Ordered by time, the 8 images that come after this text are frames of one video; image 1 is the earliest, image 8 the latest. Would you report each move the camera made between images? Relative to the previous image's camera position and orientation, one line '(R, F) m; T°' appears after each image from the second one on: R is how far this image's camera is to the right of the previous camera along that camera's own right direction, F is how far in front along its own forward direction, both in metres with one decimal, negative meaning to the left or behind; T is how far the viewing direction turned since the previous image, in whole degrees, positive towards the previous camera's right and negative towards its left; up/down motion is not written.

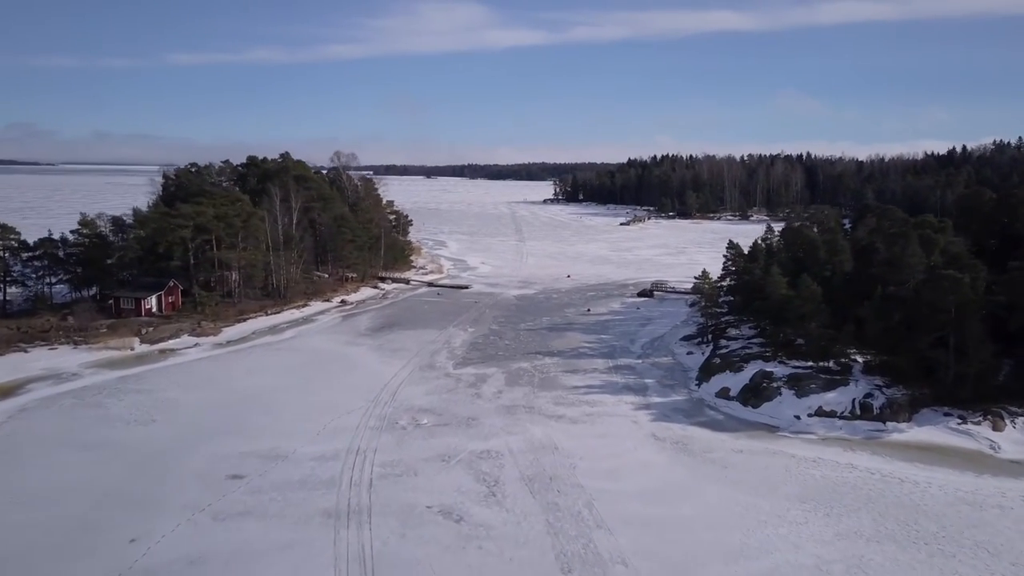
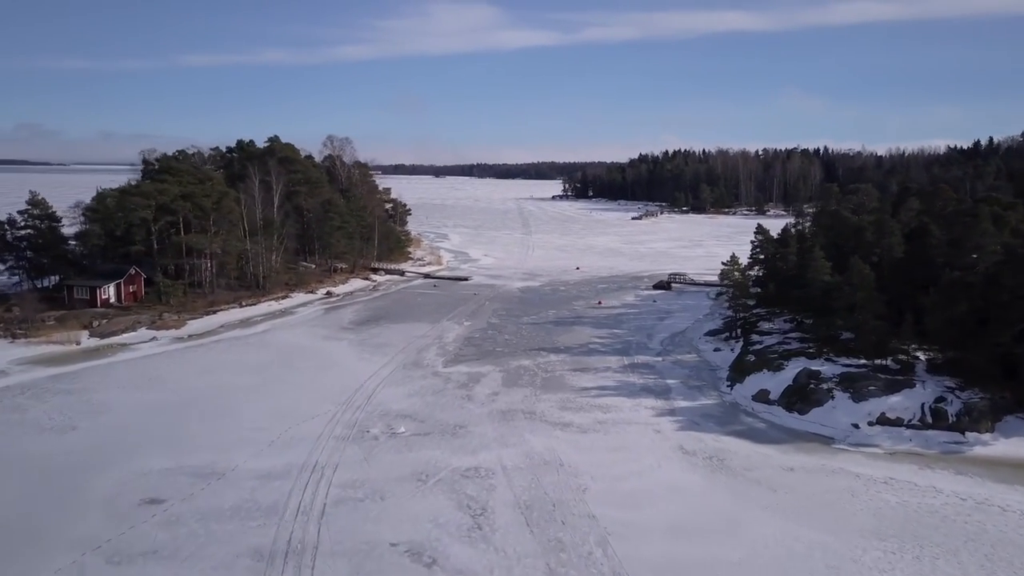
(+0.3, +4.1) m; -1°
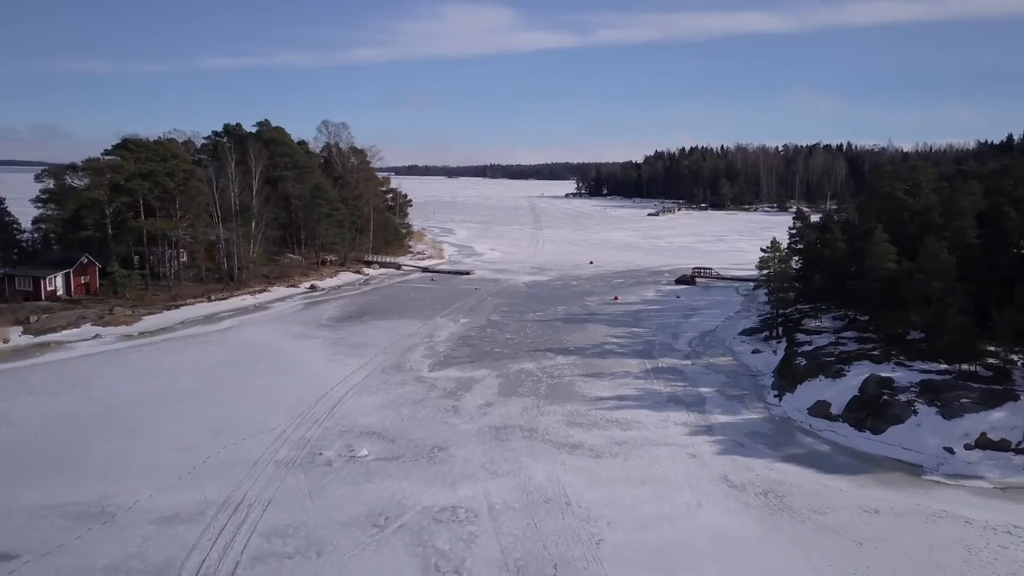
(+0.4, +4.2) m; -1°
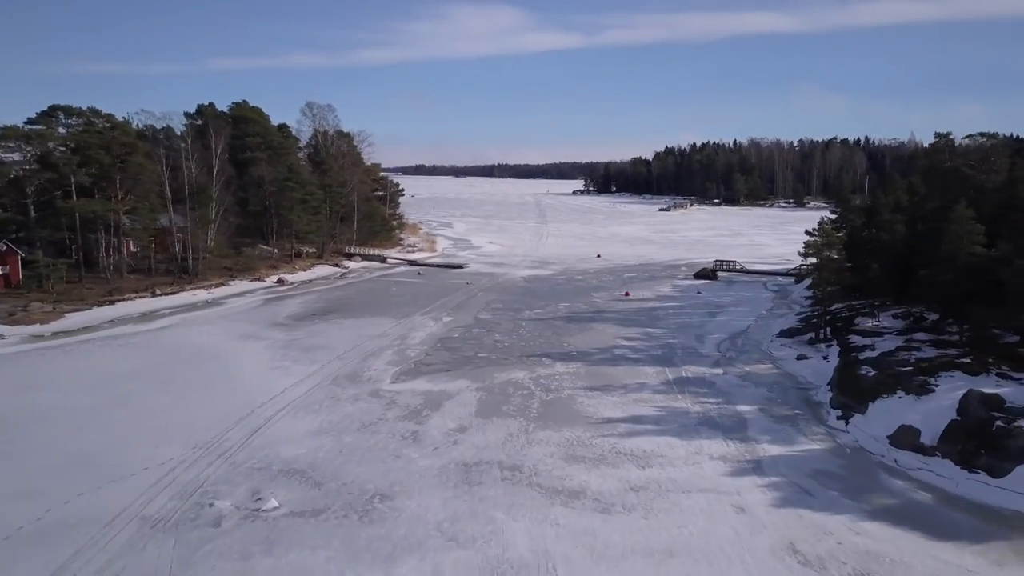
(+0.5, +4.4) m; -1°
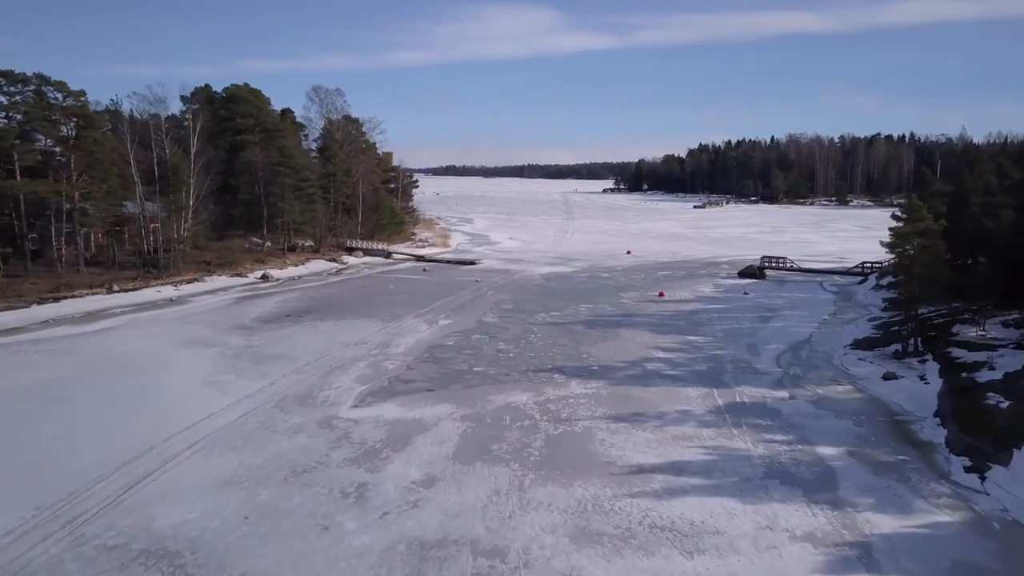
(+0.5, +4.0) m; -2°
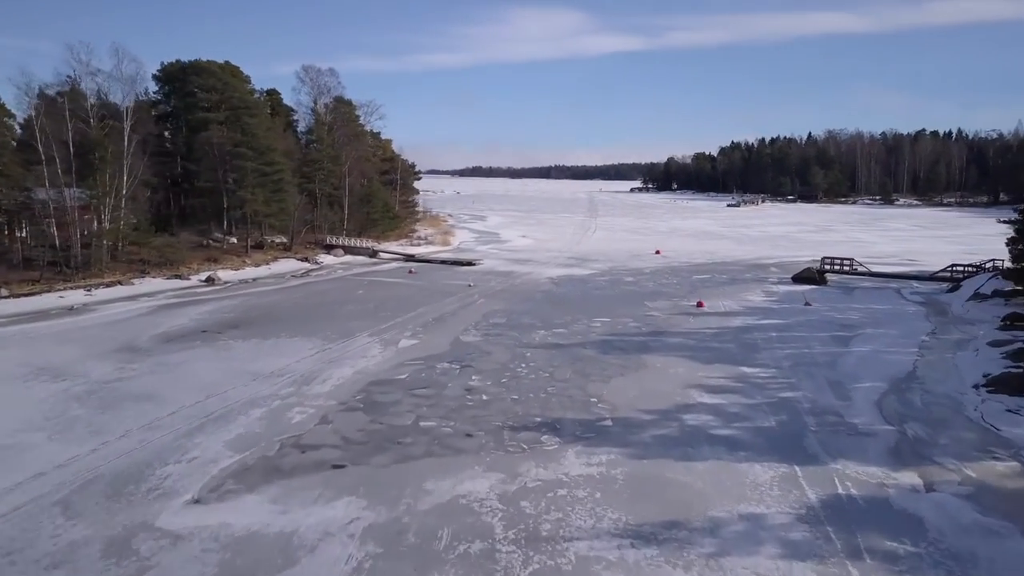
(+0.7, +5.2) m; -2°
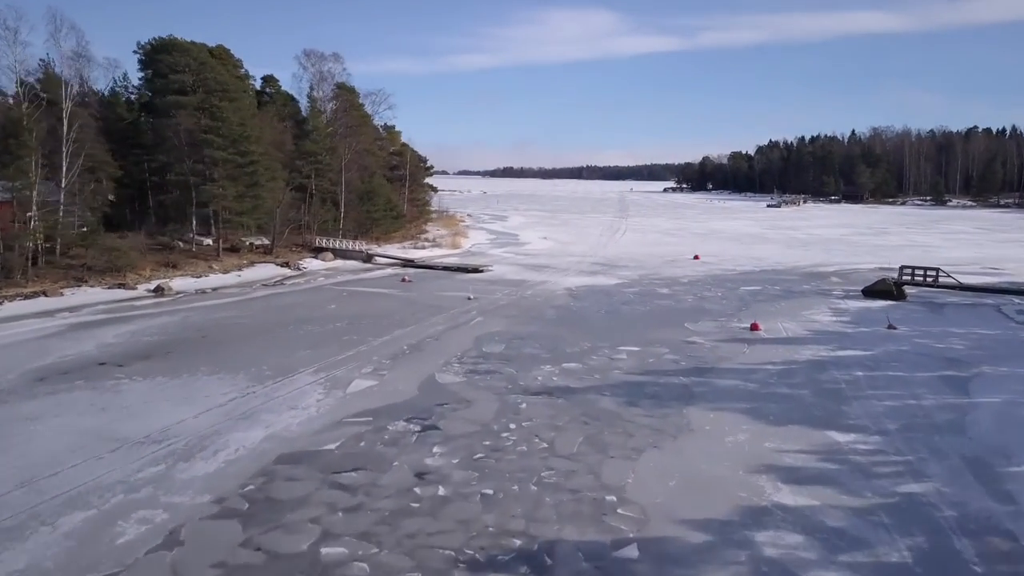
(+0.5, +3.9) m; -2°
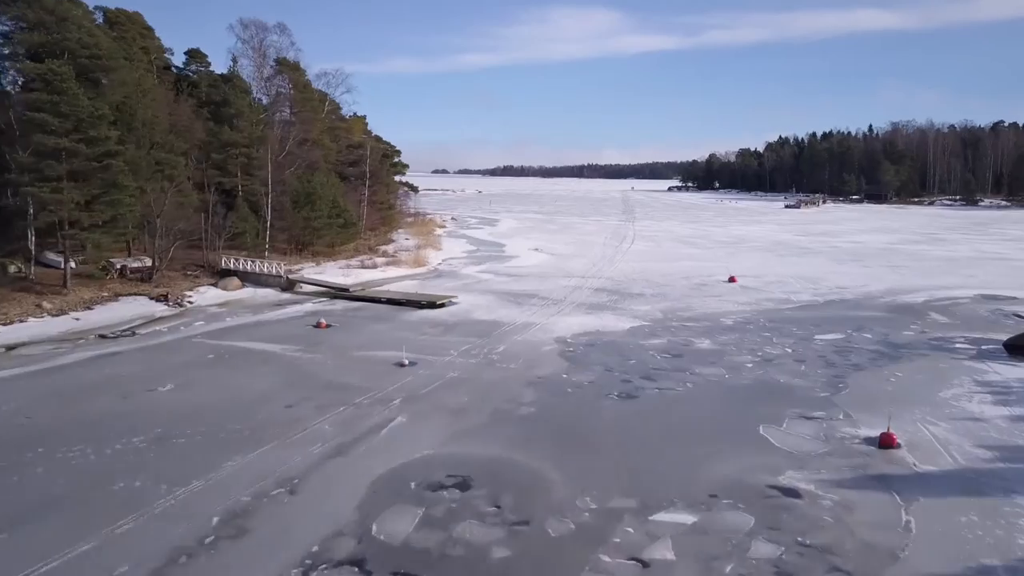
(+0.6, +6.8) m; 0°
